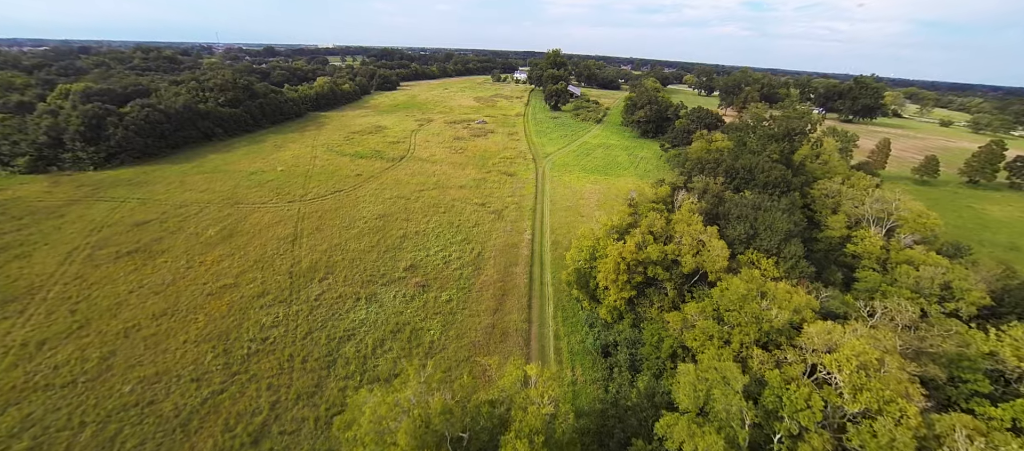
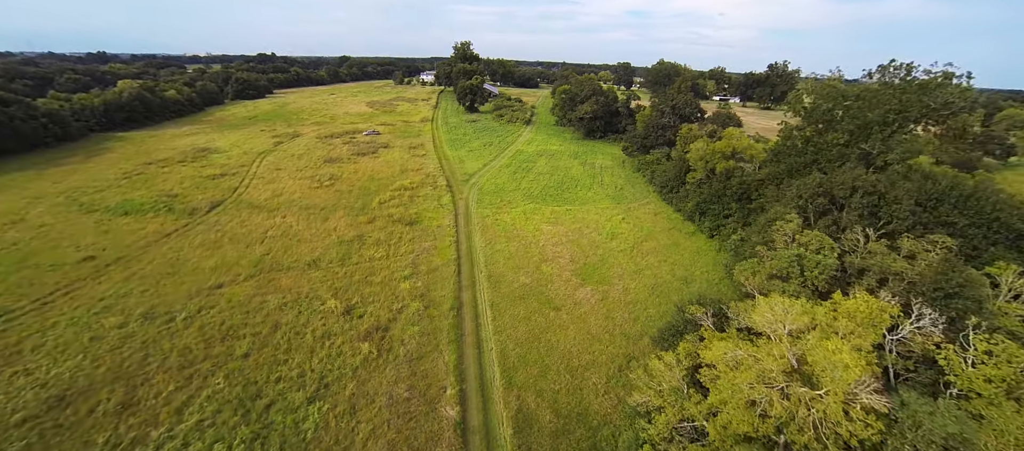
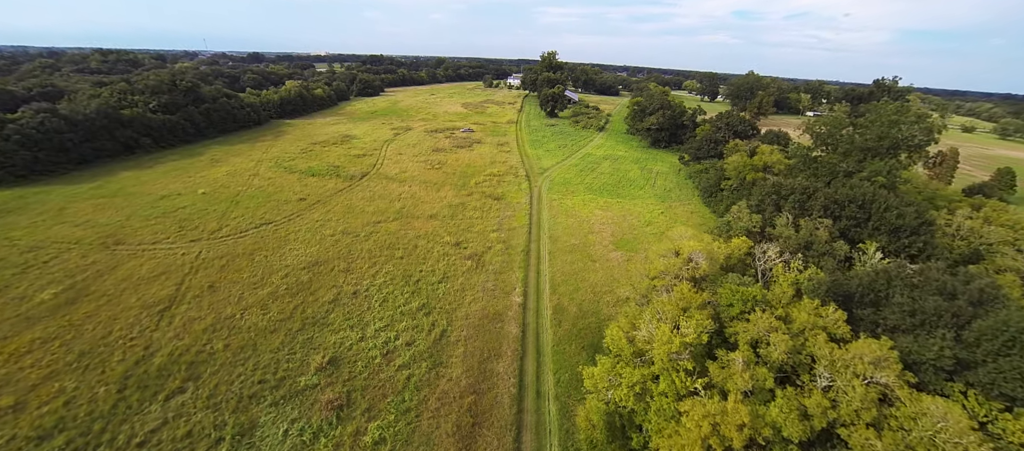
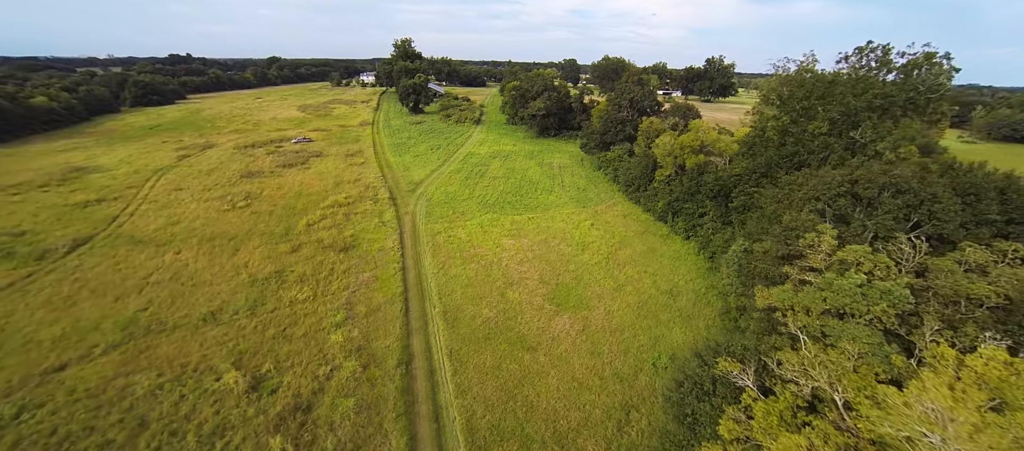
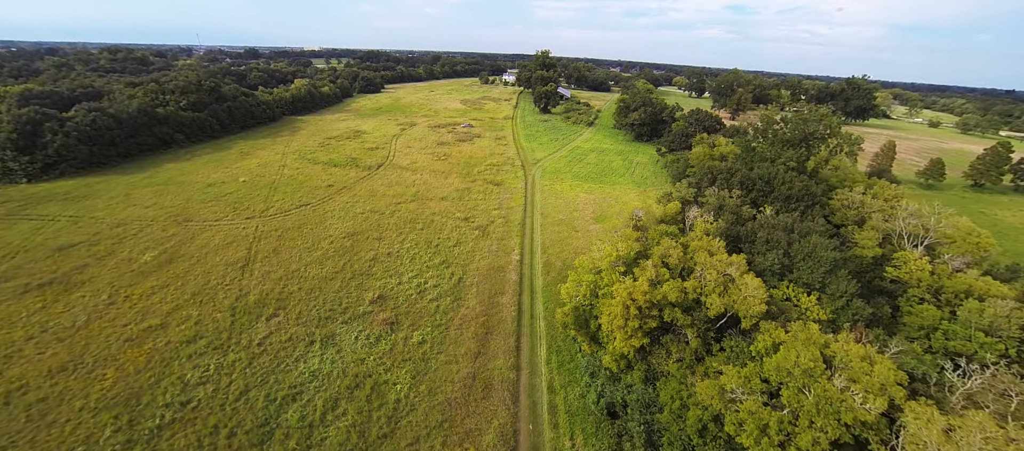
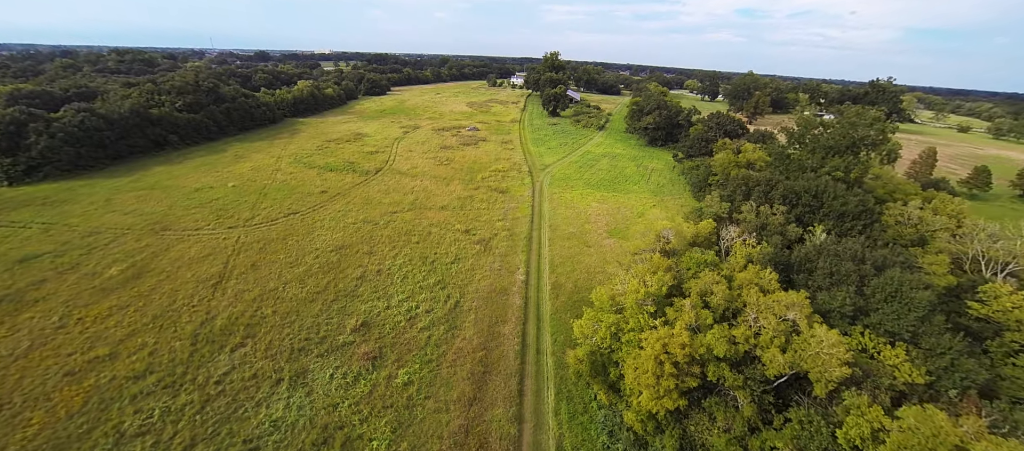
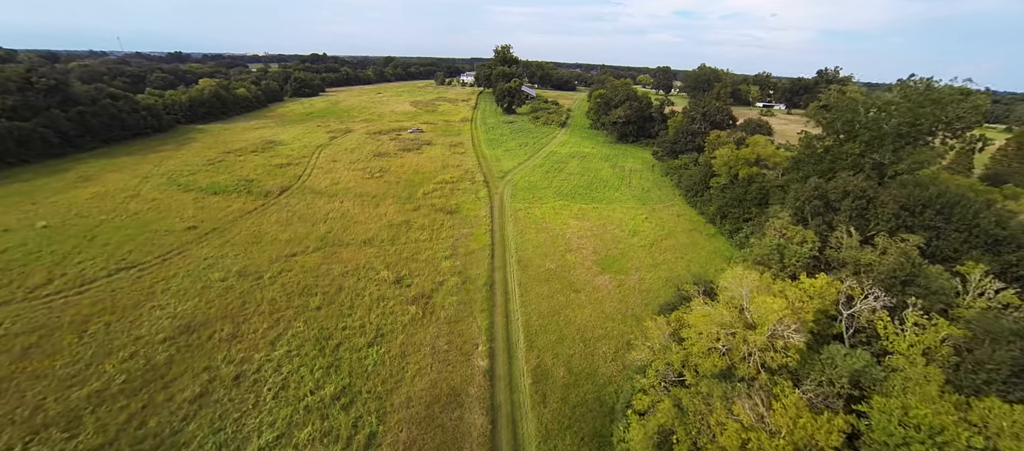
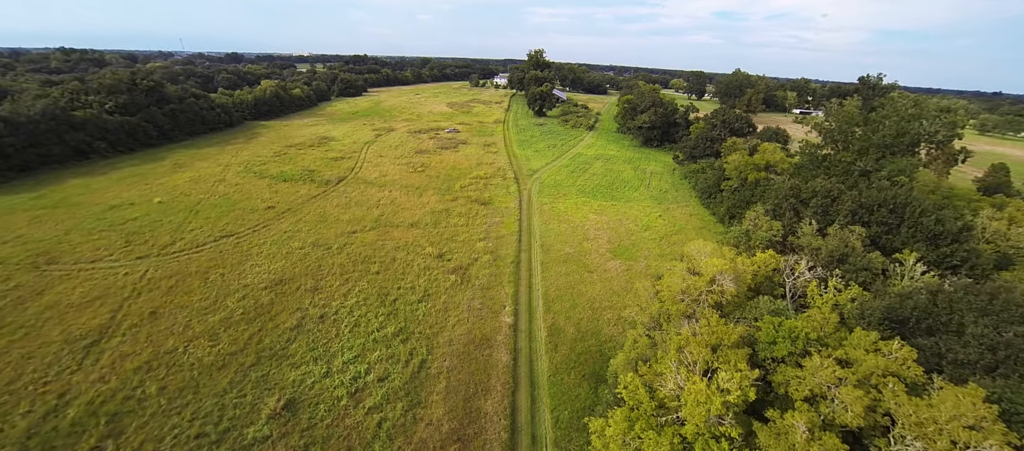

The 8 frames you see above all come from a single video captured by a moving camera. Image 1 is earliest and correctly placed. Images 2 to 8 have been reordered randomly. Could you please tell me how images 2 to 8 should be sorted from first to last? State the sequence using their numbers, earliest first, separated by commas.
5, 6, 3, 8, 7, 2, 4
